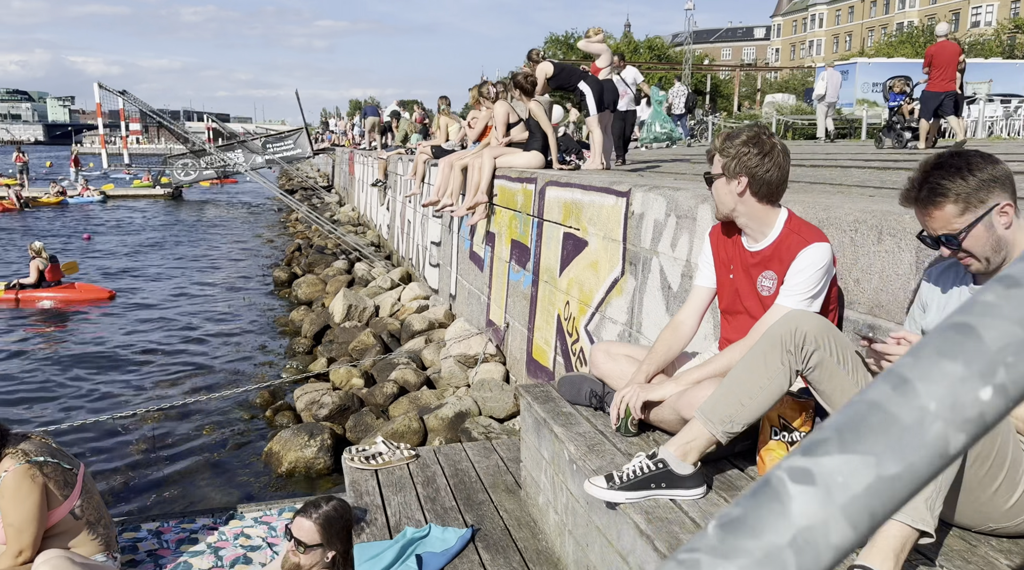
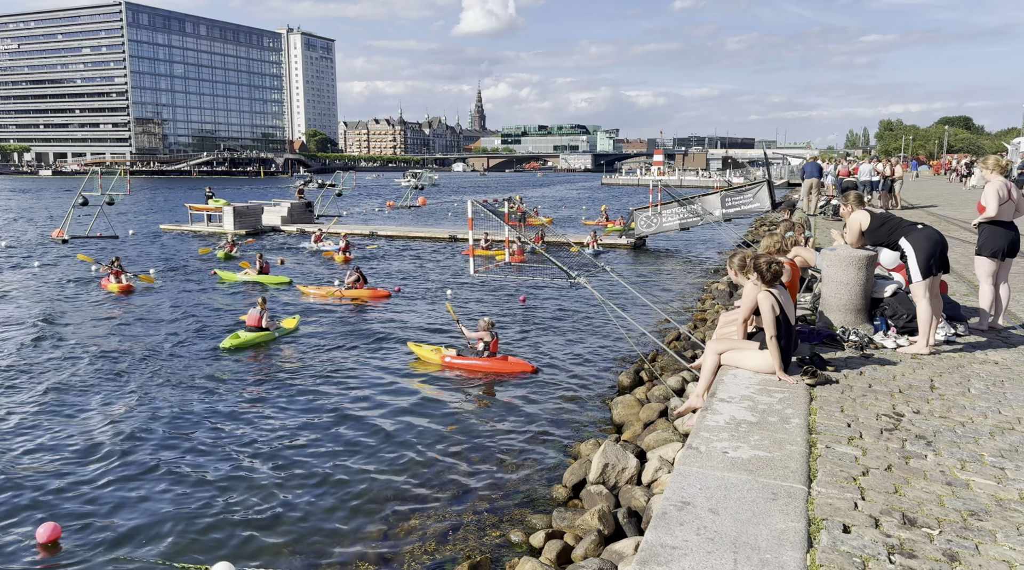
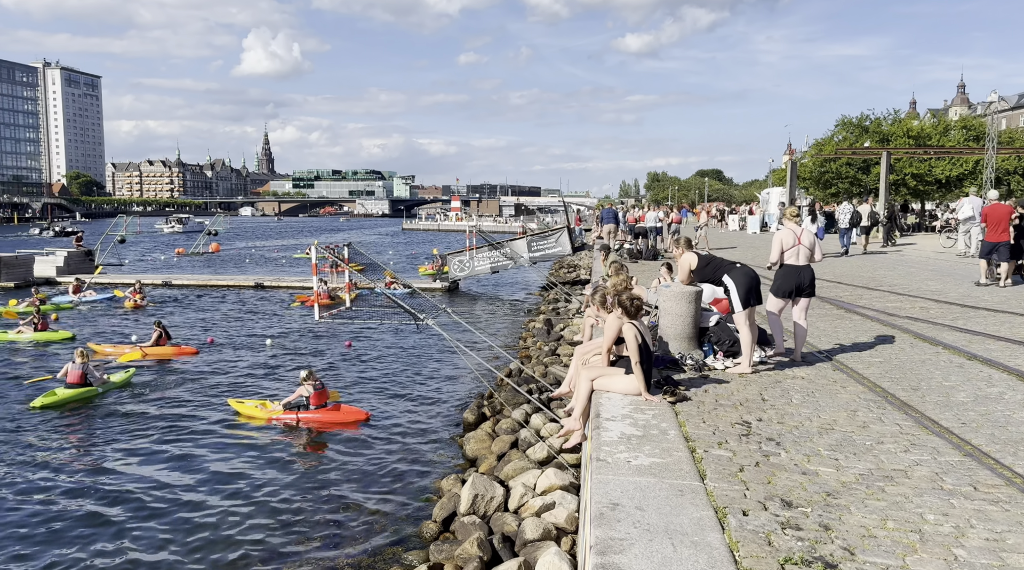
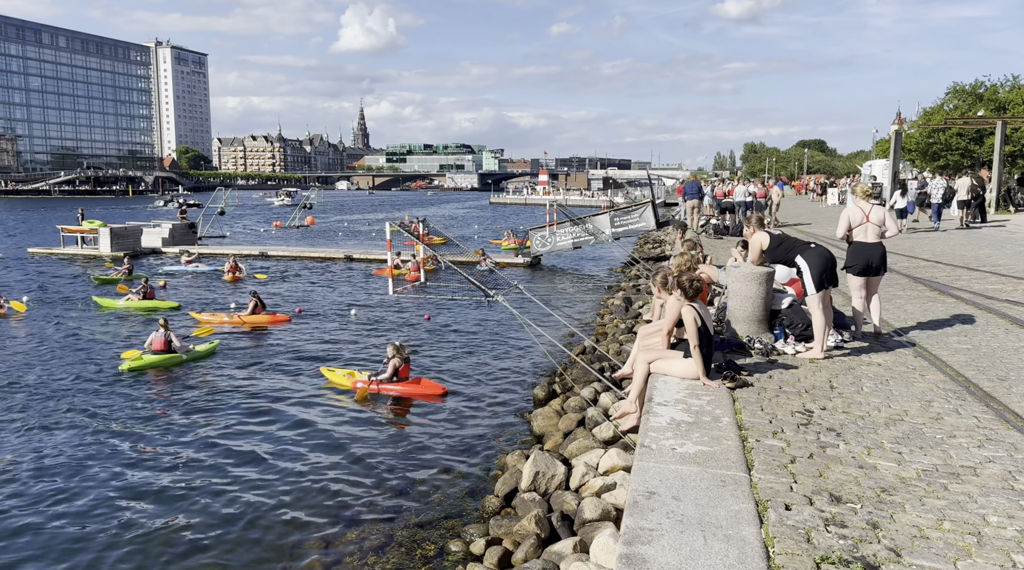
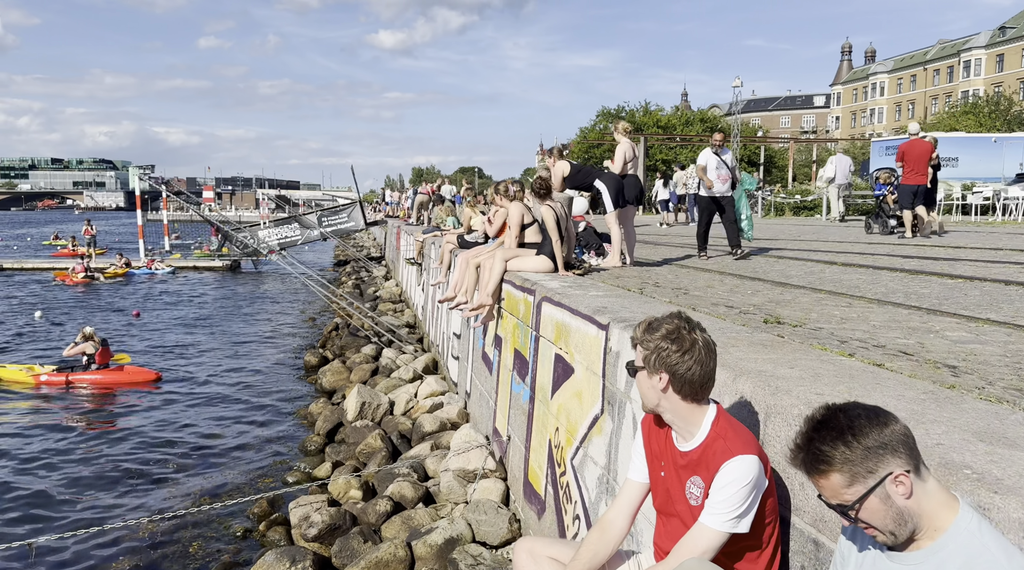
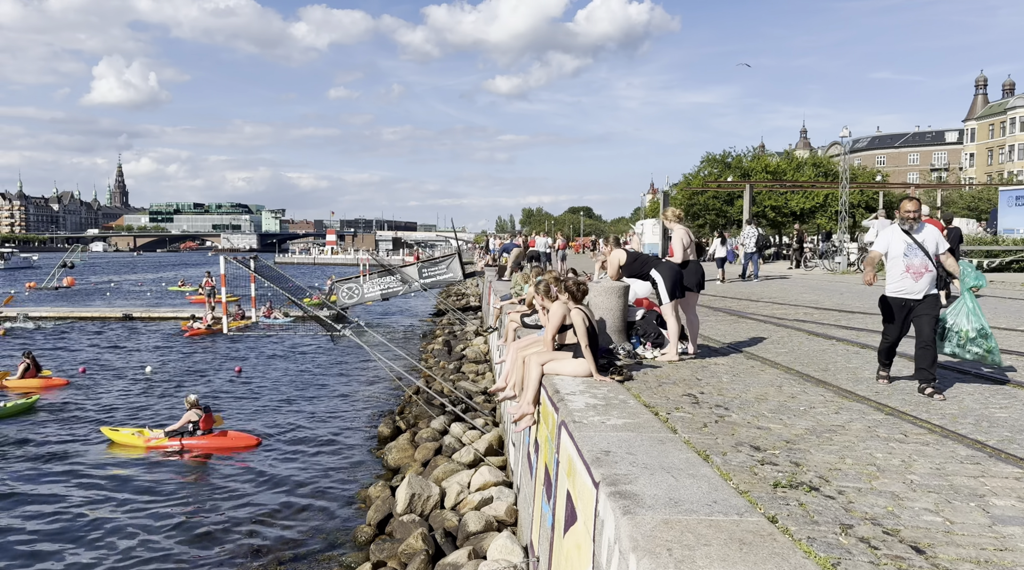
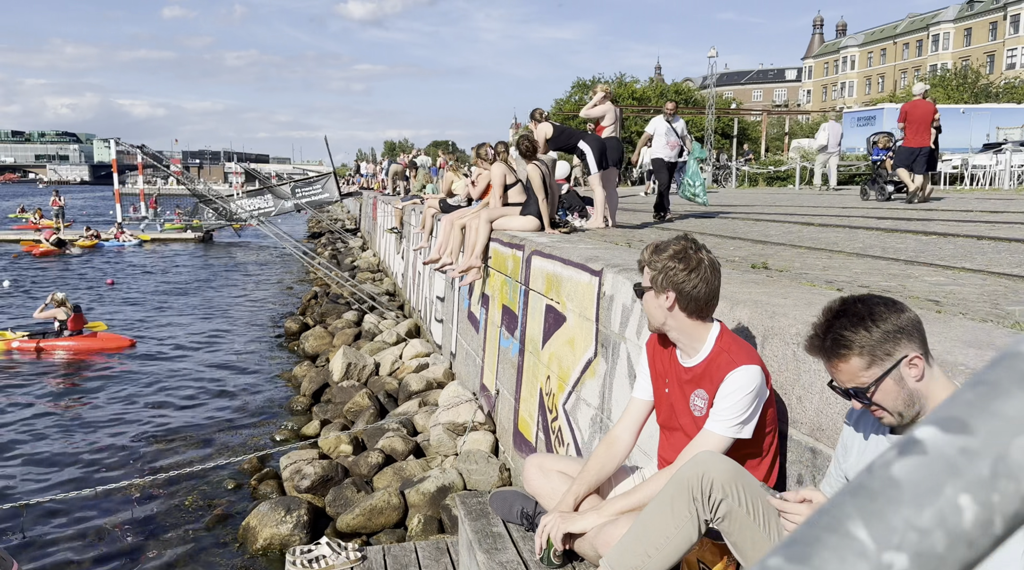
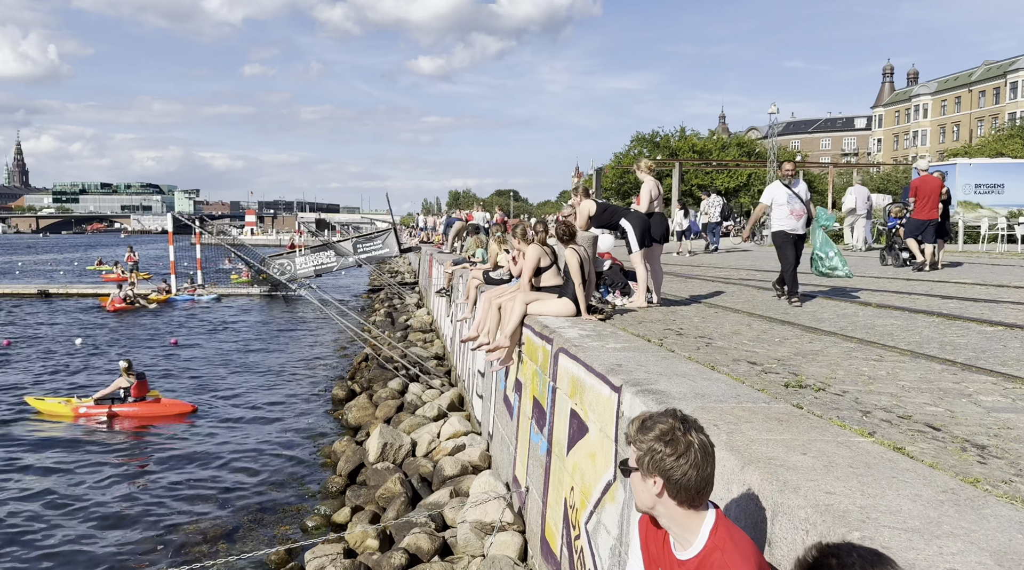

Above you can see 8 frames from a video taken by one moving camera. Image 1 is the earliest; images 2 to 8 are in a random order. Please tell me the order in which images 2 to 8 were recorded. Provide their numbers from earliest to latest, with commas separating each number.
7, 5, 8, 6, 3, 4, 2
